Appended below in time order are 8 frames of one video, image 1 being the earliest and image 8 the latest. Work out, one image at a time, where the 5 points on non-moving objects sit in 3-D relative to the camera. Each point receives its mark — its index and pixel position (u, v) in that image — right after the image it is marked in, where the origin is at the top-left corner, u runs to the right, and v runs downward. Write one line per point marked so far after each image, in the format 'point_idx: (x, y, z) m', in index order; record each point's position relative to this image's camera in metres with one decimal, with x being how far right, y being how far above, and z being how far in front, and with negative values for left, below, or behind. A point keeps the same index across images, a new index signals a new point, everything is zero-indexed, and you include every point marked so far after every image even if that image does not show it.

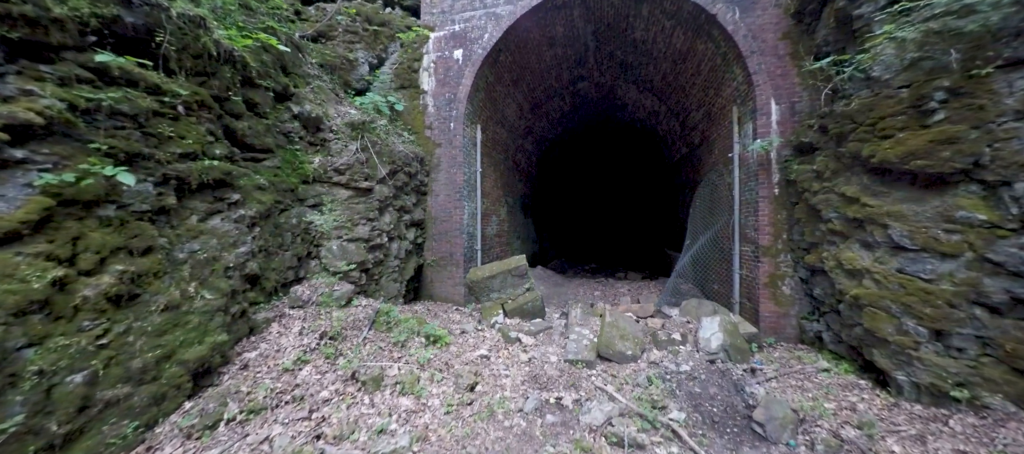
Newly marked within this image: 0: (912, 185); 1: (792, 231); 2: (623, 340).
0: (+4.4, +0.5, +3.3) m
1: (+4.1, -0.1, +4.6) m
2: (+1.5, -1.5, +4.2) m
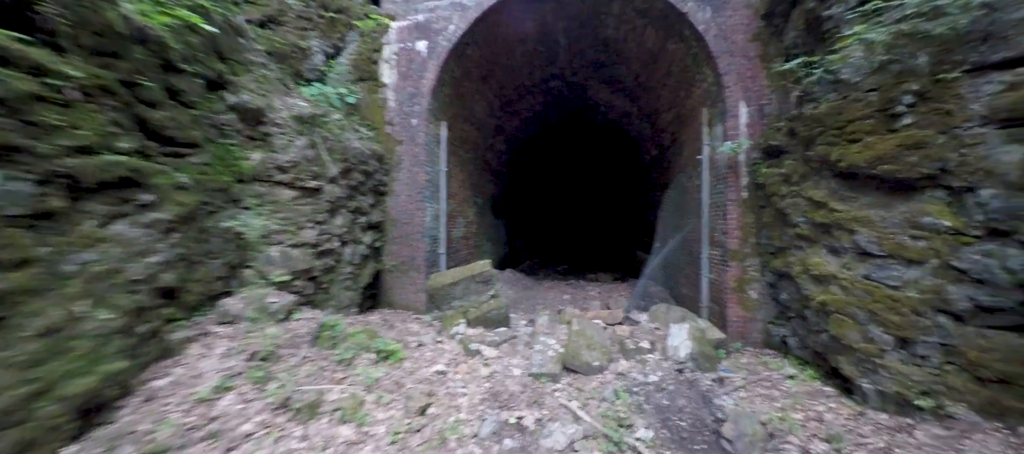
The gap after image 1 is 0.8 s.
0: (+4.0, +0.4, +3.2) m
1: (+3.6, -0.1, +4.5) m
2: (+1.0, -1.6, +3.9) m
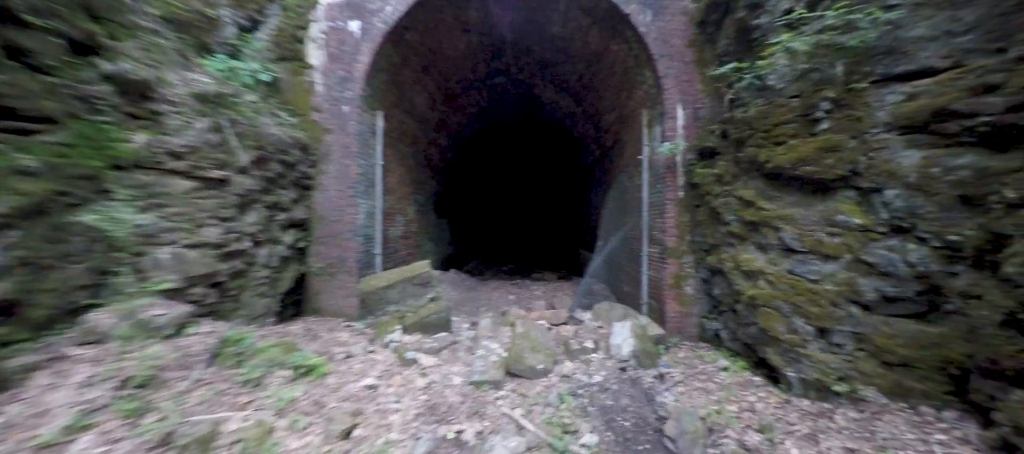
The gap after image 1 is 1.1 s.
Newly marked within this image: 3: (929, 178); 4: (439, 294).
0: (+3.3, +0.4, +3.4) m
1: (+2.8, -0.1, +4.6) m
2: (+0.3, -1.6, +3.7) m
3: (+3.5, +0.4, +2.5) m
4: (-1.1, -1.0, +4.6) m
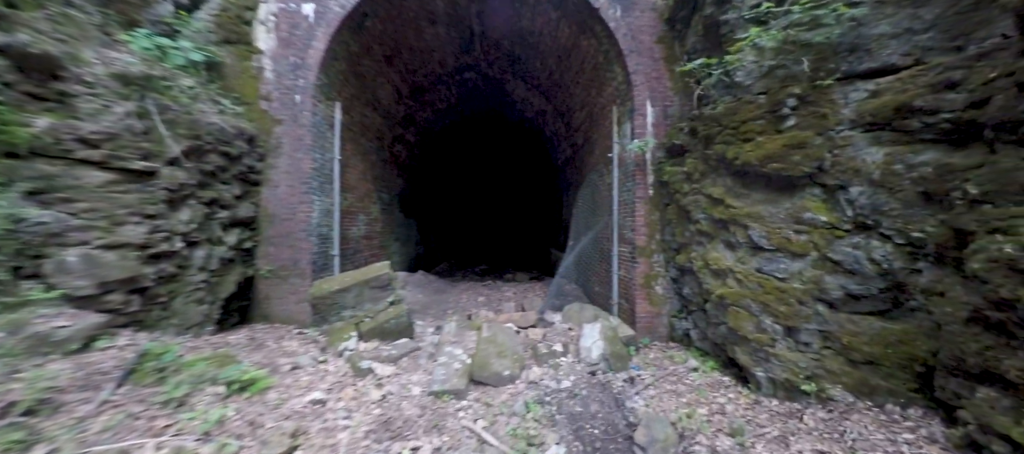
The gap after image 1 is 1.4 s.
0: (+2.9, +0.5, +3.4) m
1: (+2.3, -0.1, +4.6) m
2: (-0.1, -1.5, +3.5) m
3: (+3.1, +0.4, +2.5) m
4: (-1.6, -1.0, +4.3) m
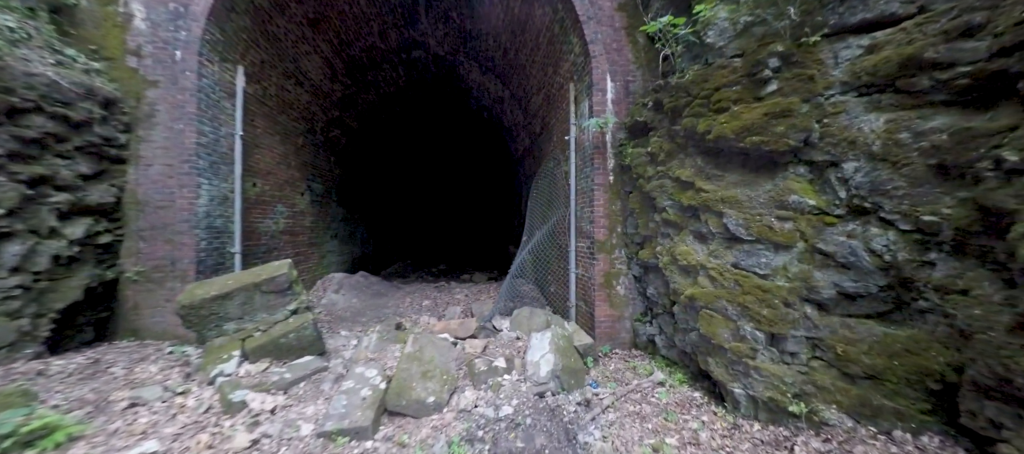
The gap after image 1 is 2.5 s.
0: (+2.2, +0.6, +2.9) m
1: (+1.6, 0.0, +4.0) m
2: (-0.8, -1.4, +2.8) m
3: (+2.5, +0.6, +1.9) m
4: (-2.3, -0.9, +3.4) m
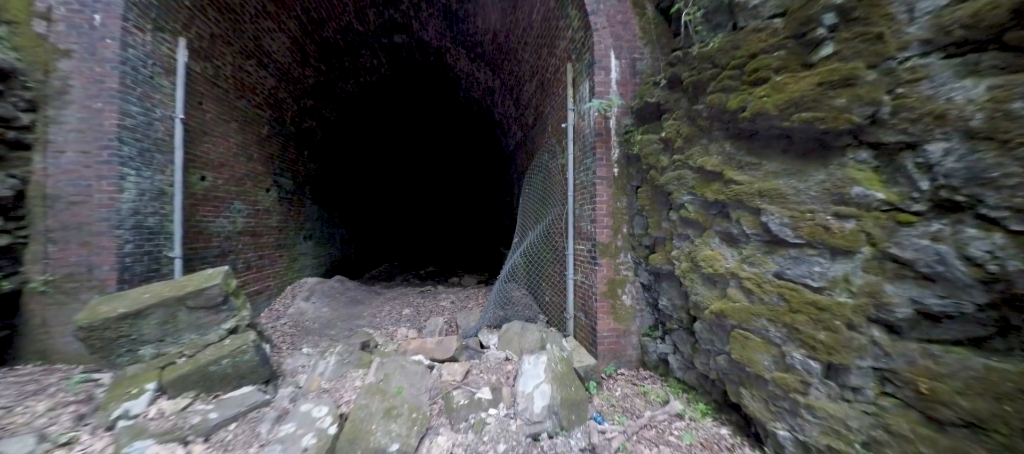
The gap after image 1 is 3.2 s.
0: (+2.1, +0.6, +2.3) m
1: (+1.4, 0.0, +3.5) m
2: (-0.9, -1.4, +2.2) m
3: (+2.4, +0.6, +1.4) m
4: (-2.4, -0.9, +2.8) m
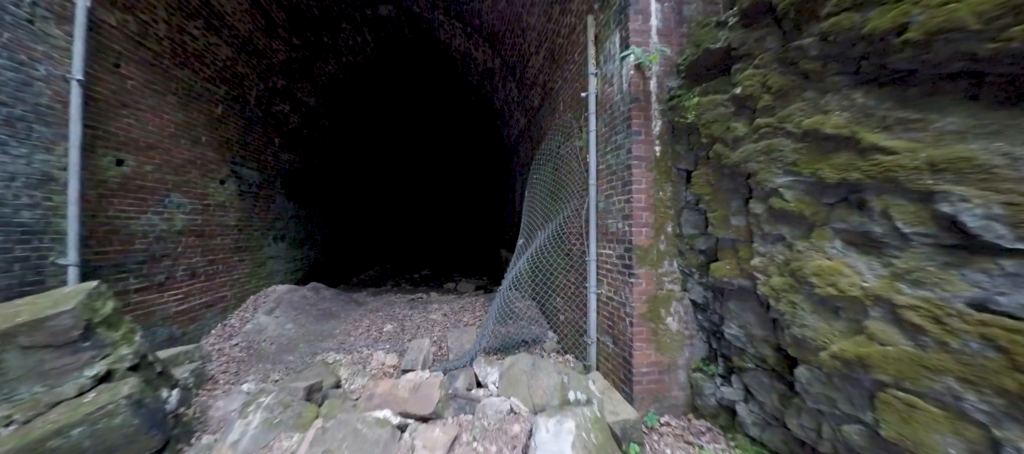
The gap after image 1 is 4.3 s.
0: (+2.2, +0.6, +1.5) m
1: (+1.5, +0.1, +2.6) m
2: (-0.9, -1.4, +1.3) m
3: (+2.5, +0.6, +0.6) m
4: (-2.4, -0.9, +2.0) m
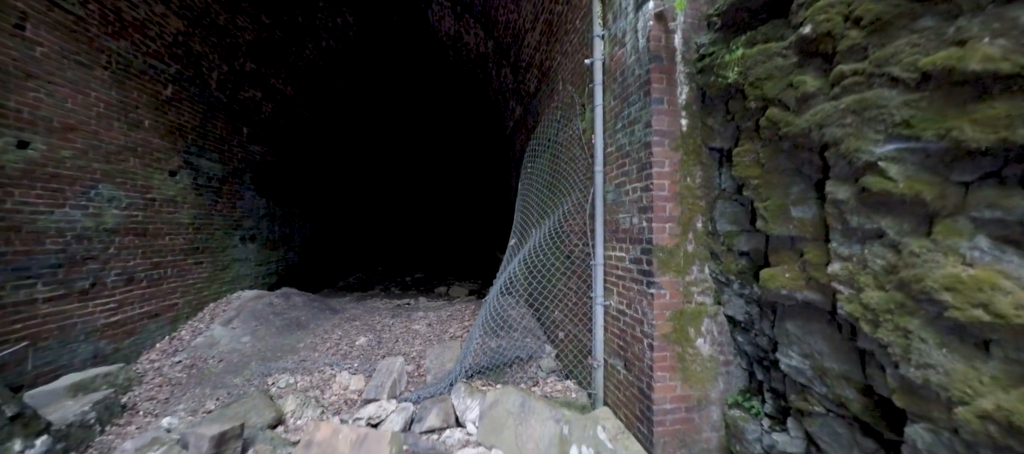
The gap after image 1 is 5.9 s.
0: (+2.1, +0.6, +0.9) m
1: (+1.4, +0.1, +2.1) m
2: (-1.0, -1.4, +0.8) m
3: (+2.4, +0.6, 0.0) m
4: (-2.5, -0.8, +1.4) m
